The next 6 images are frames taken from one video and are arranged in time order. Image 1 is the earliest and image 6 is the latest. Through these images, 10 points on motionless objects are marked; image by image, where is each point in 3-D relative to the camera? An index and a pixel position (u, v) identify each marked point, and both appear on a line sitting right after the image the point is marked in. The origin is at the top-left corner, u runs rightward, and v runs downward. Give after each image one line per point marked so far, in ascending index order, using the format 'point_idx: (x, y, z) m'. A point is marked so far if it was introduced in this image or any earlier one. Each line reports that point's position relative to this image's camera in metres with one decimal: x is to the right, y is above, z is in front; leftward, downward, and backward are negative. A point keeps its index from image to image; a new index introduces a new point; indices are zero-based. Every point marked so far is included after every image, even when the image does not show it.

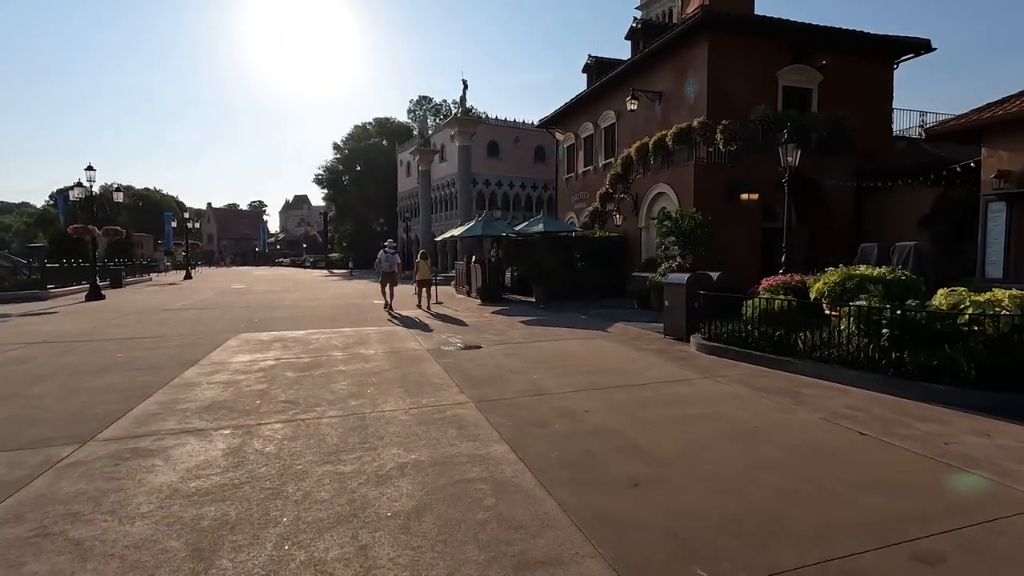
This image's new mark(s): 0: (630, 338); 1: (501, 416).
0: (+2.2, -1.0, +10.2) m
1: (-0.1, -1.3, +5.4) m
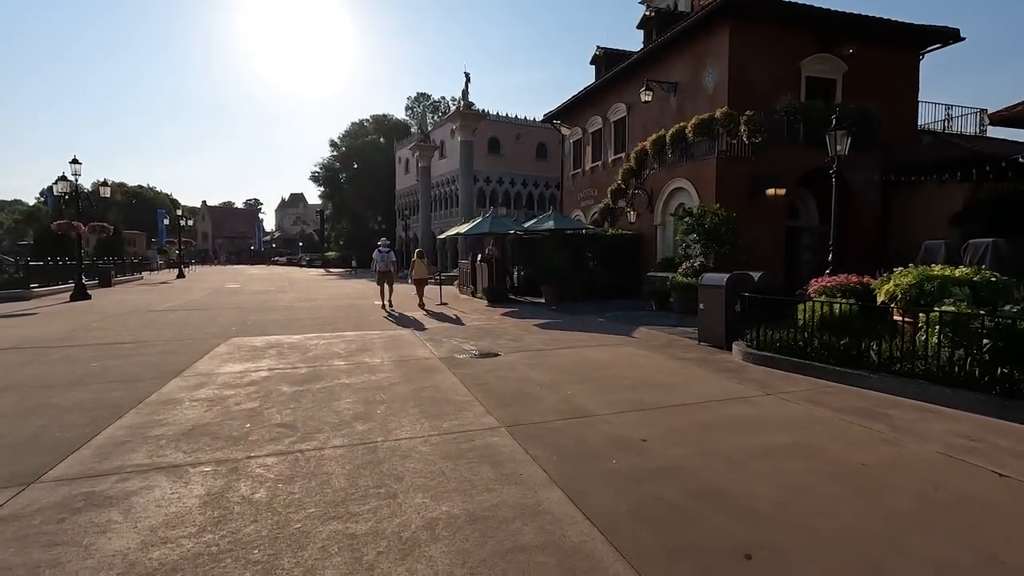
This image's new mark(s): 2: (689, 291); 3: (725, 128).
0: (+2.6, -1.0, +9.3) m
1: (+0.3, -1.3, +4.5) m
2: (+4.6, -0.1, +13.7) m
3: (+5.9, +4.4, +14.7) m
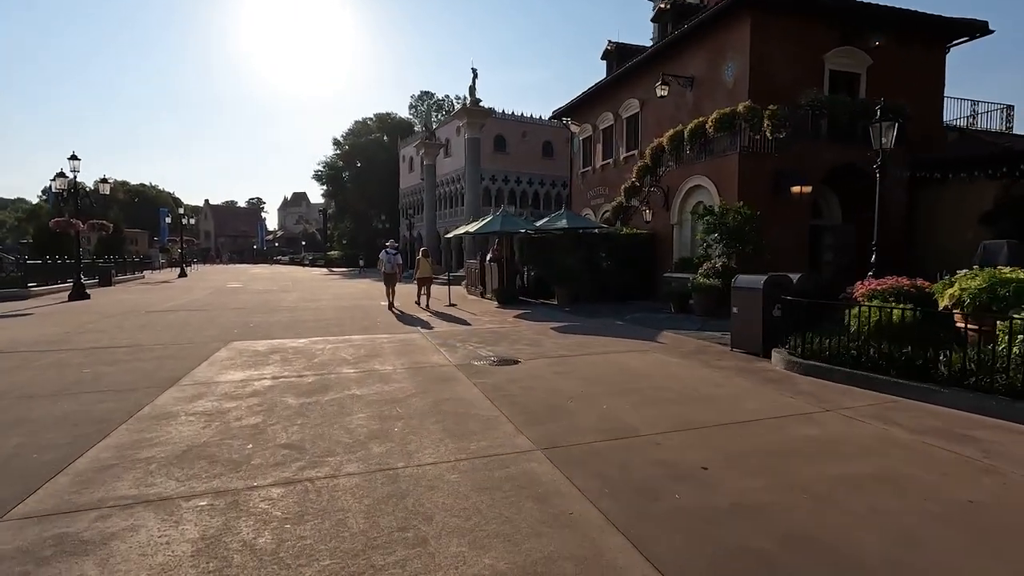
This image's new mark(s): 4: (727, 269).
0: (+2.9, -1.0, +8.7) m
1: (+0.6, -1.4, +3.9) m
2: (+4.9, -0.1, +13.1) m
3: (+6.2, +4.4, +14.1) m
4: (+5.4, +0.5, +13.3) m
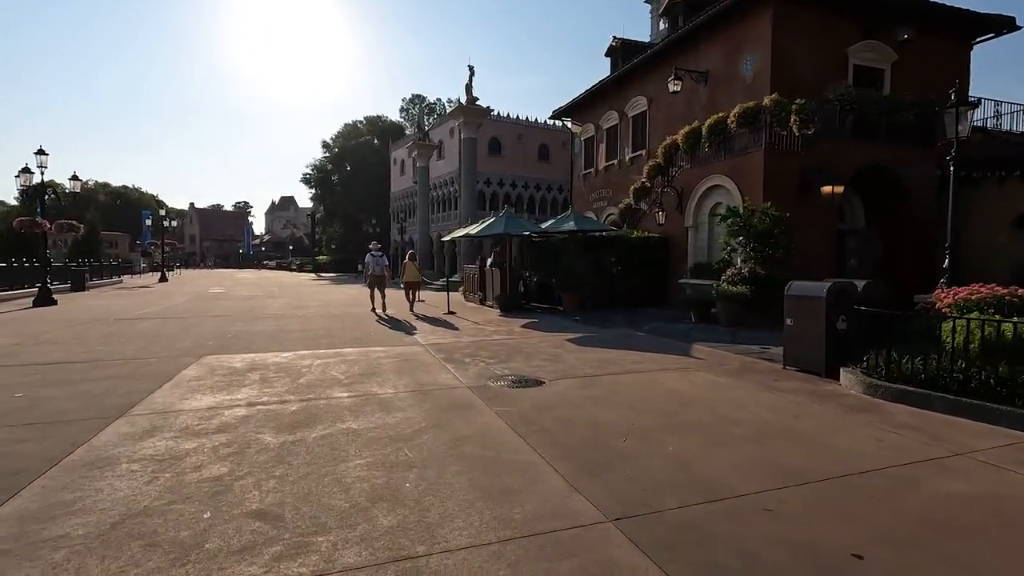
0: (+3.2, -1.1, +7.5) m
1: (+0.9, -1.4, +2.7) m
2: (+5.1, -0.3, +12.0) m
3: (+6.4, +4.2, +13.1) m
4: (+5.6, +0.3, +12.2) m
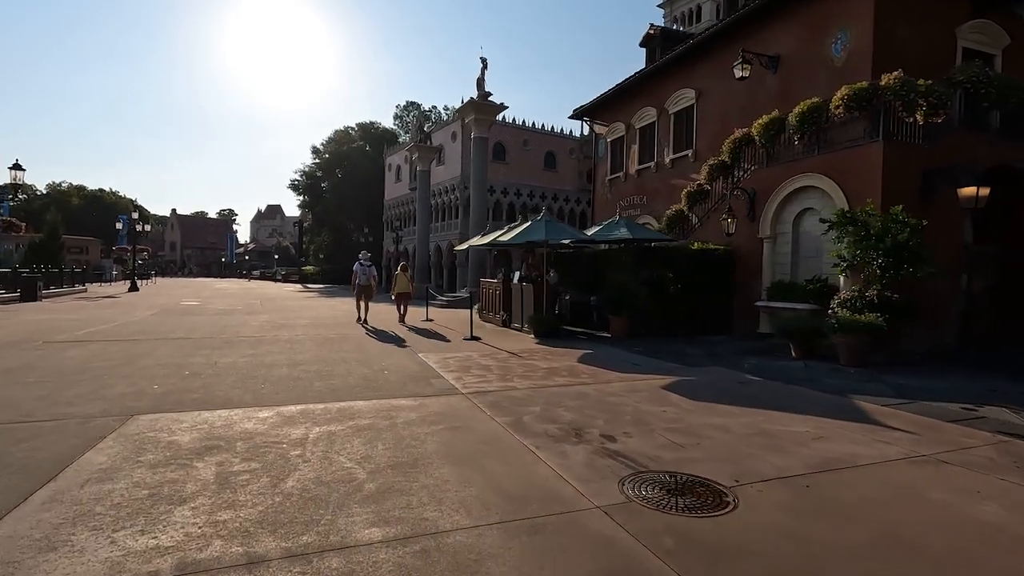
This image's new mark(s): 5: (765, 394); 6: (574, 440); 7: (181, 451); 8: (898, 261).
0: (+4.3, -1.5, +4.6) m
1: (+2.2, -1.6, -0.3) m
2: (+6.1, -0.8, +9.2) m
3: (+7.5, +3.7, +10.4) m
4: (+6.6, -0.2, +9.4) m
5: (+3.4, -1.4, +7.3) m
6: (+0.6, -1.4, +5.0) m
7: (-2.9, -1.4, +4.6) m
8: (+6.8, +0.5, +9.6) m
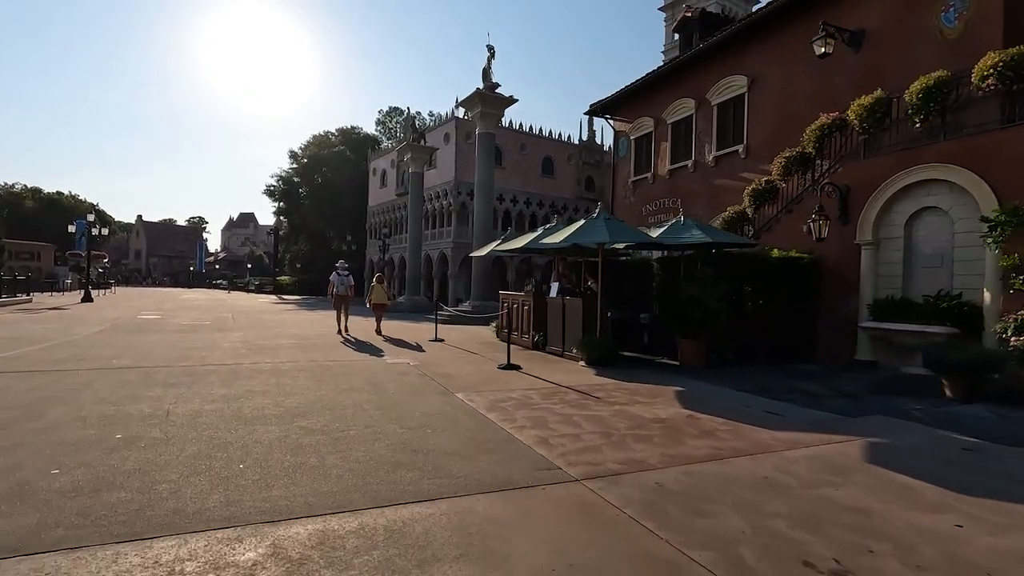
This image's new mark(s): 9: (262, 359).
0: (+5.5, -1.6, +2.1) m
1: (+3.6, -1.6, -2.9) m
2: (+7.2, -1.0, +6.8) m
3: (+8.5, +3.4, +8.1) m
4: (+7.6, -0.5, +7.0) m
5: (+4.6, -1.6, +4.7) m
6: (+1.8, -1.5, +2.4) m
7: (-1.6, -1.5, +1.8) m
8: (+7.9, +0.2, +7.2) m
9: (-4.7, -1.3, +10.1) m
